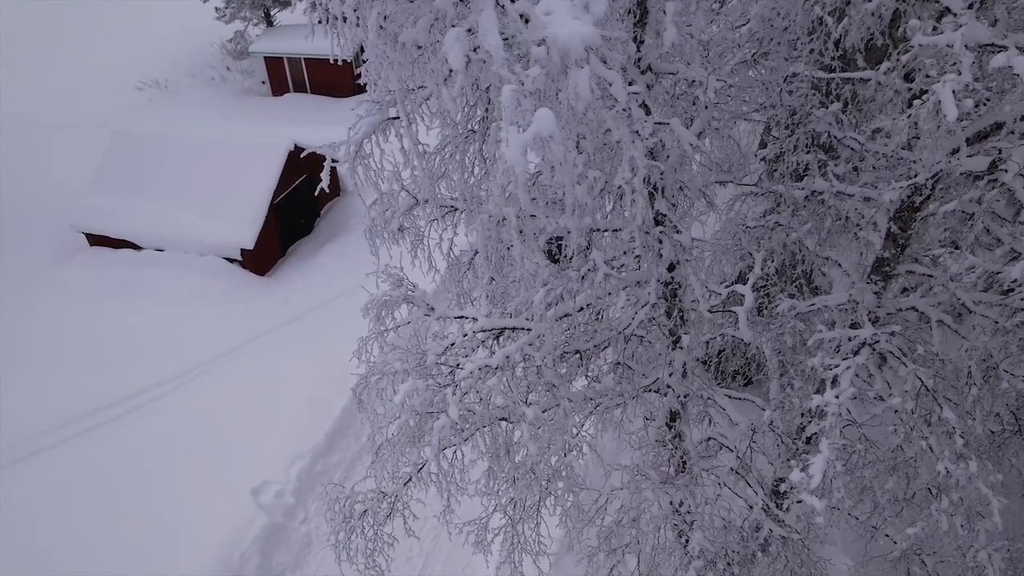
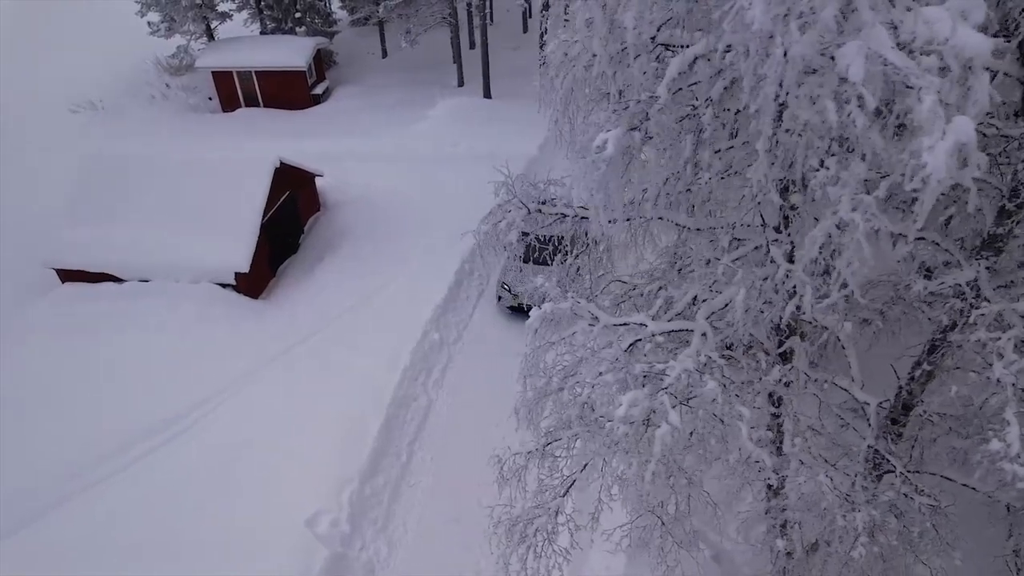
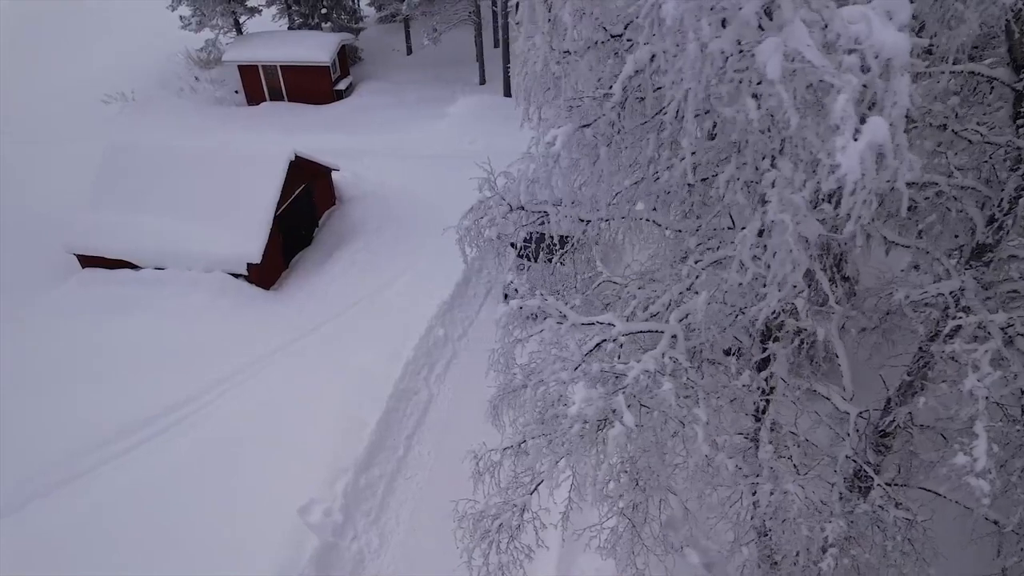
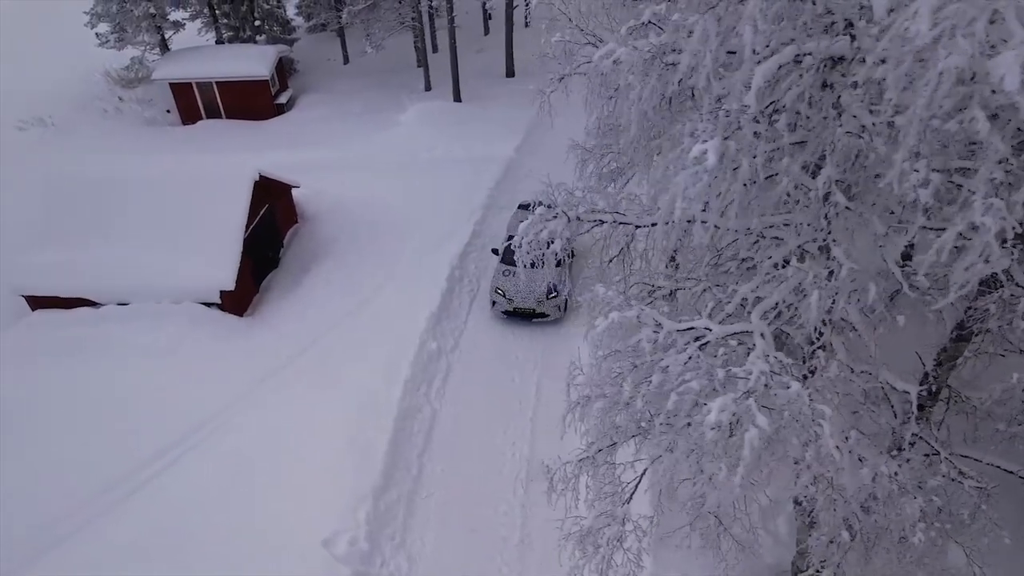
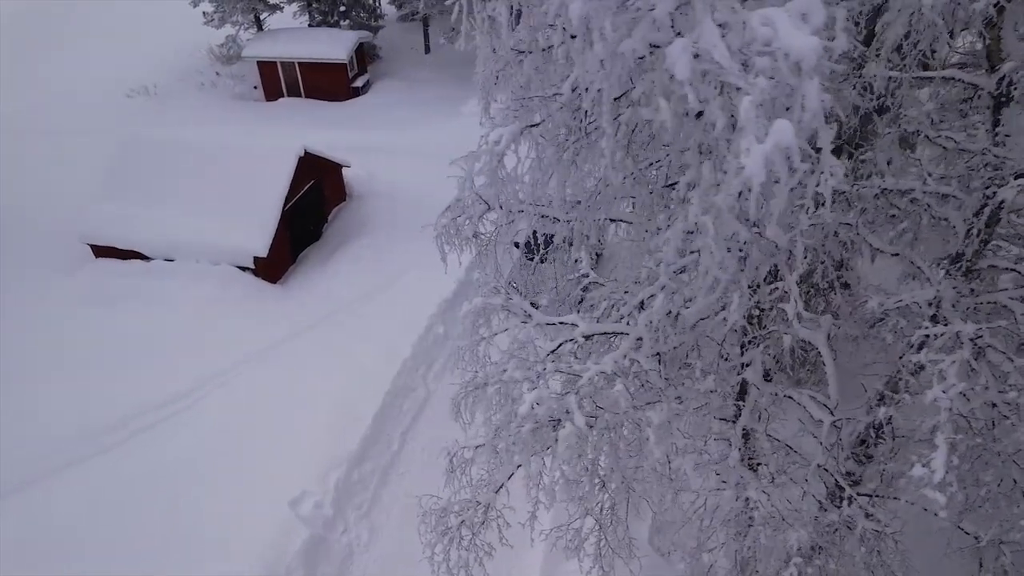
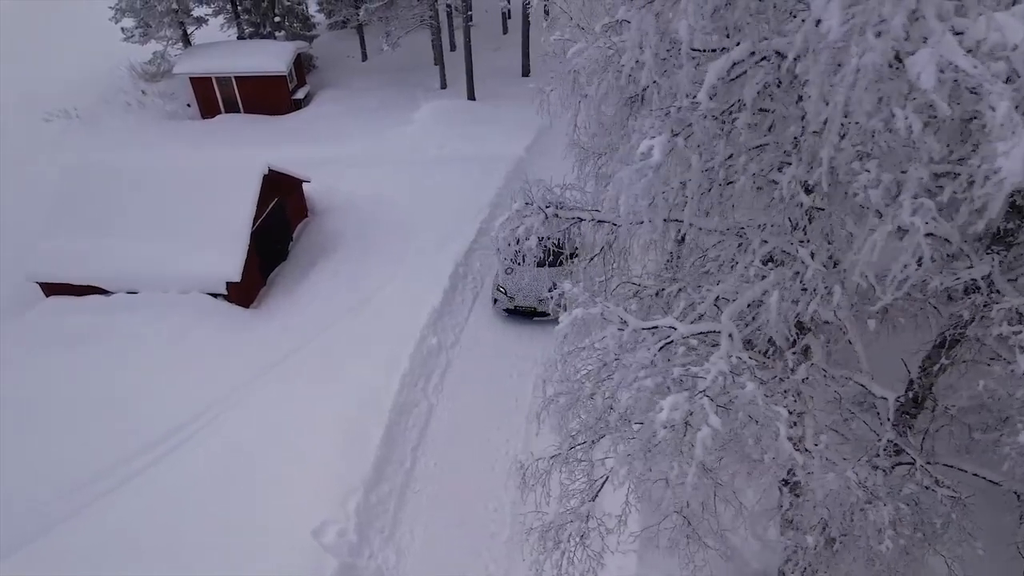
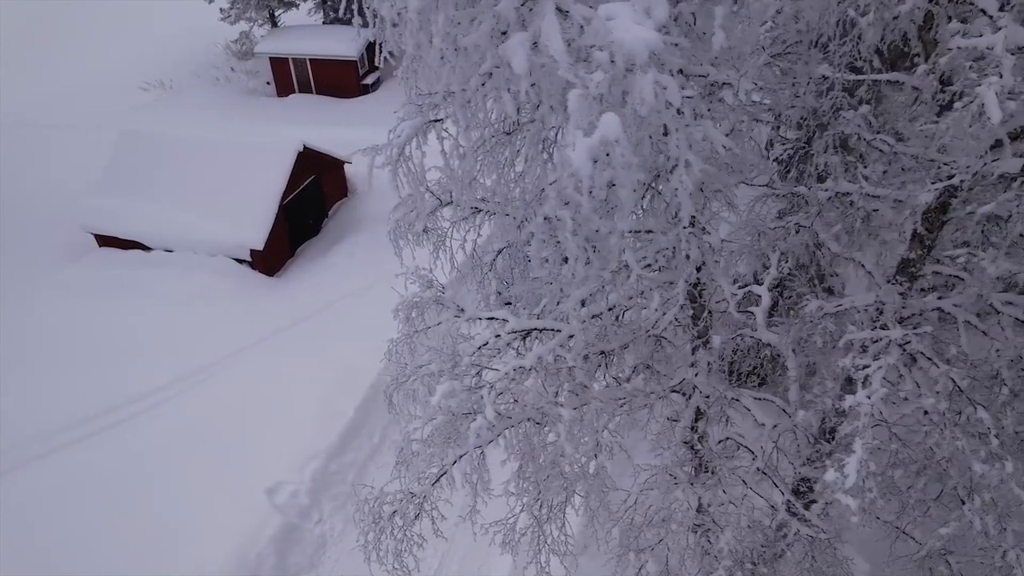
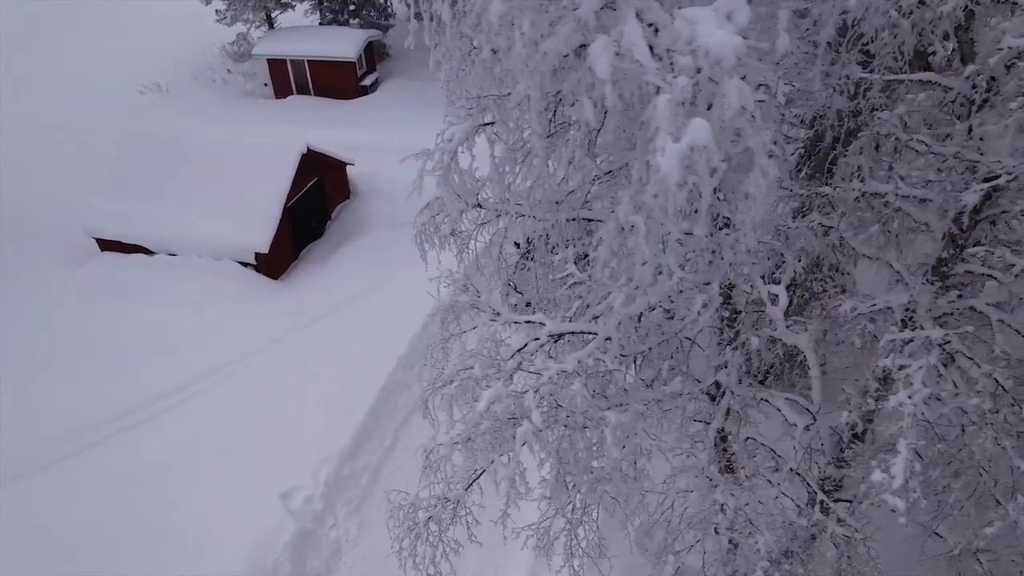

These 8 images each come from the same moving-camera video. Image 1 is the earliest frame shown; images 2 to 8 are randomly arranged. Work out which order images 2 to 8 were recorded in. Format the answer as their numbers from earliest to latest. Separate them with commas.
7, 8, 5, 3, 2, 6, 4
